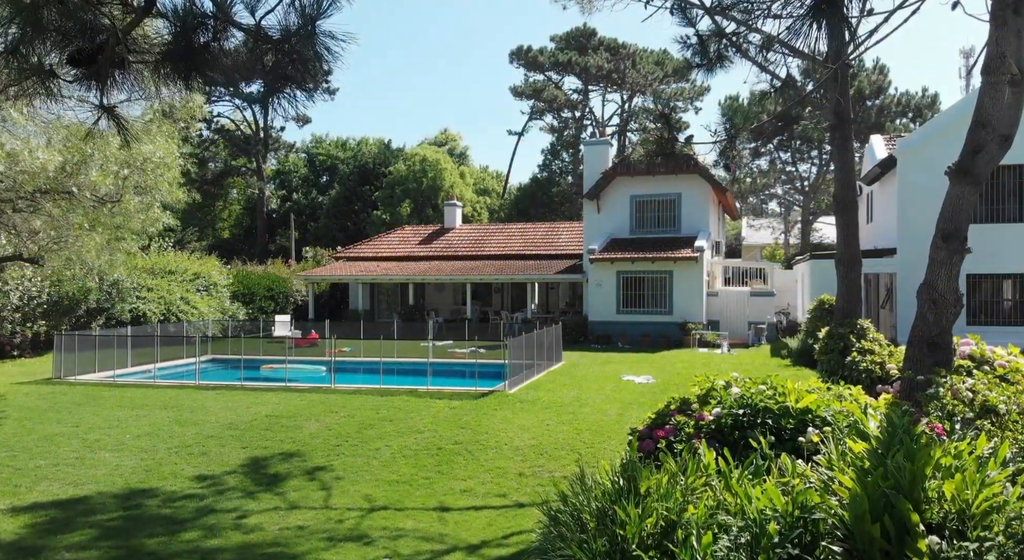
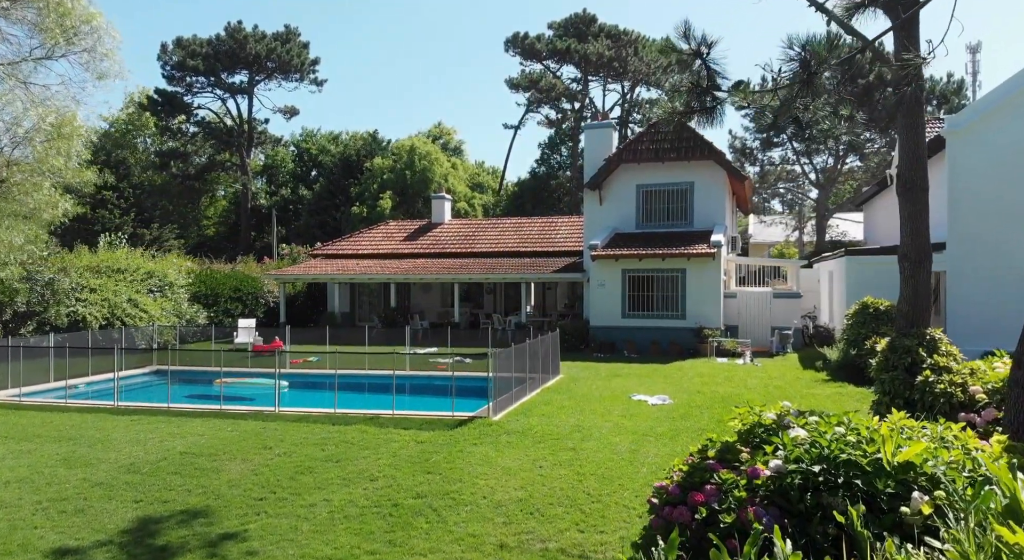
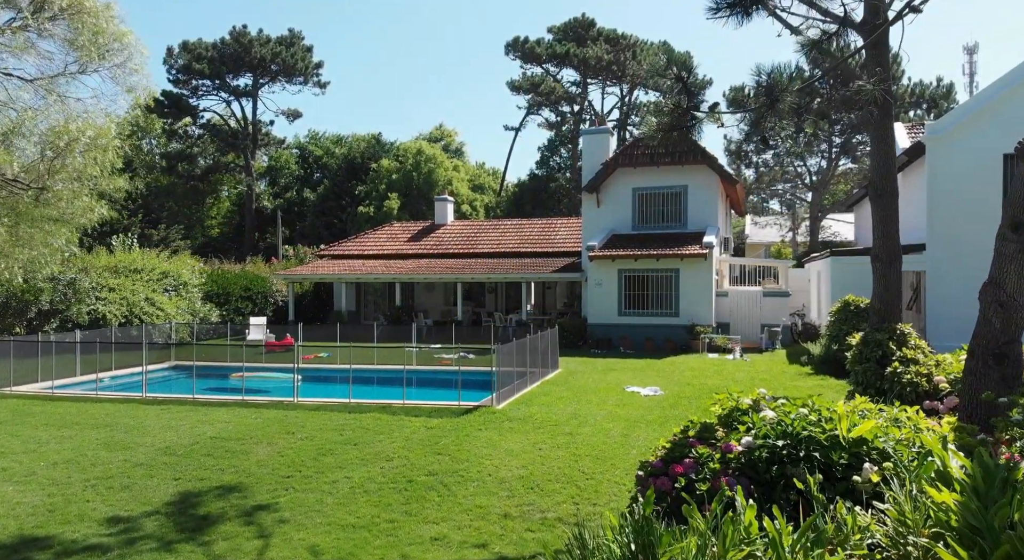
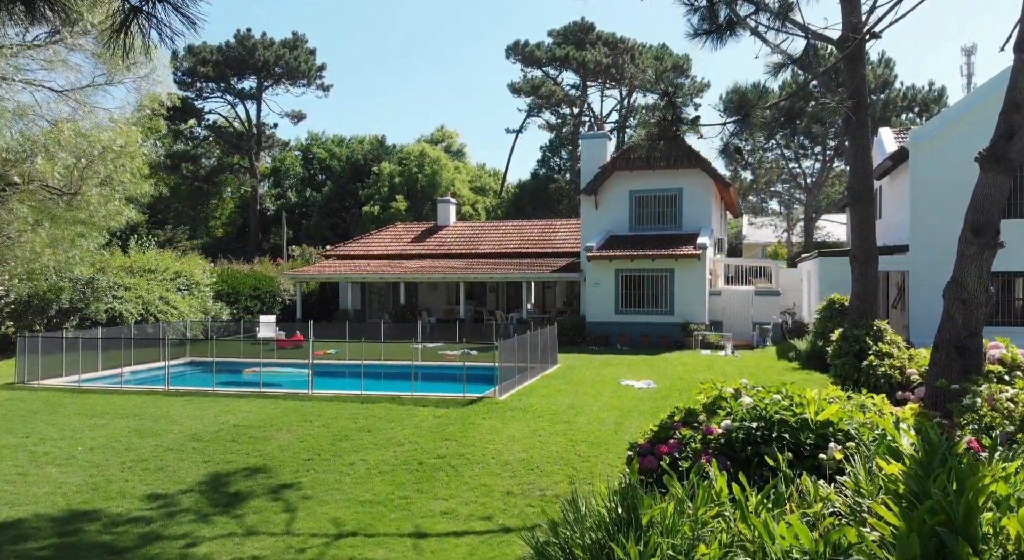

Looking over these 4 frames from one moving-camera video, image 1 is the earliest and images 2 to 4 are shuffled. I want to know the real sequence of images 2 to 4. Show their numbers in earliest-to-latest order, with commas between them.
4, 3, 2
